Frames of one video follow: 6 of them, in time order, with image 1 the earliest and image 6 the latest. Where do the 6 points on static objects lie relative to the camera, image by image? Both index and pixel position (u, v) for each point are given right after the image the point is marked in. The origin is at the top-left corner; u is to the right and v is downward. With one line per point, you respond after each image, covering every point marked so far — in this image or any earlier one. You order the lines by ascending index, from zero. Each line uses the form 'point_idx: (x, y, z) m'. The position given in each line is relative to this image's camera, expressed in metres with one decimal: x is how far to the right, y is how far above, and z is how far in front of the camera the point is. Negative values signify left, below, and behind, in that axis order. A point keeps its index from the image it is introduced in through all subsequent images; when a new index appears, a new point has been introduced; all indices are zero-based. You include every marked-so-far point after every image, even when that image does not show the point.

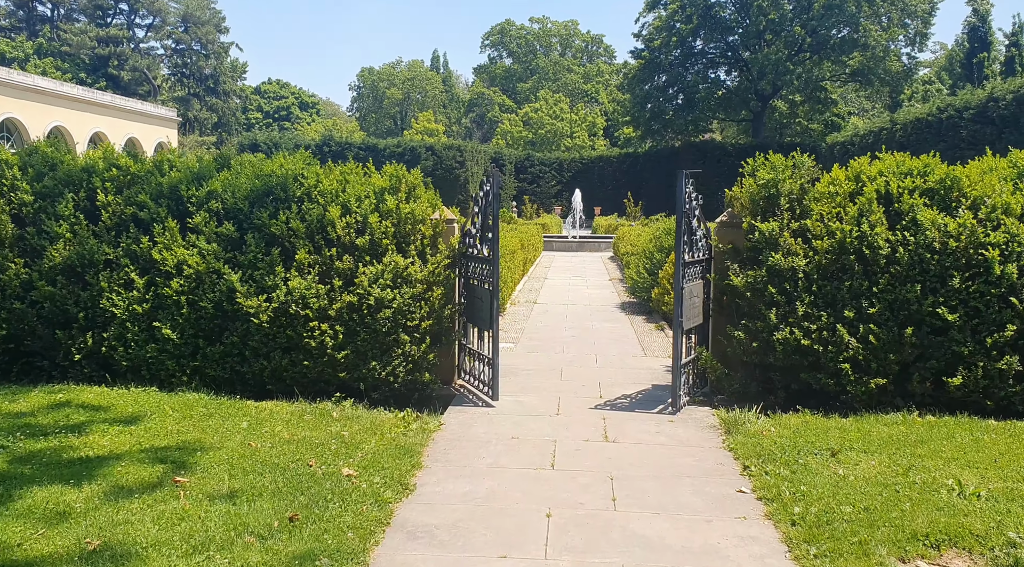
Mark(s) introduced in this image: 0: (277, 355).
0: (-1.9, -0.6, +6.3) m
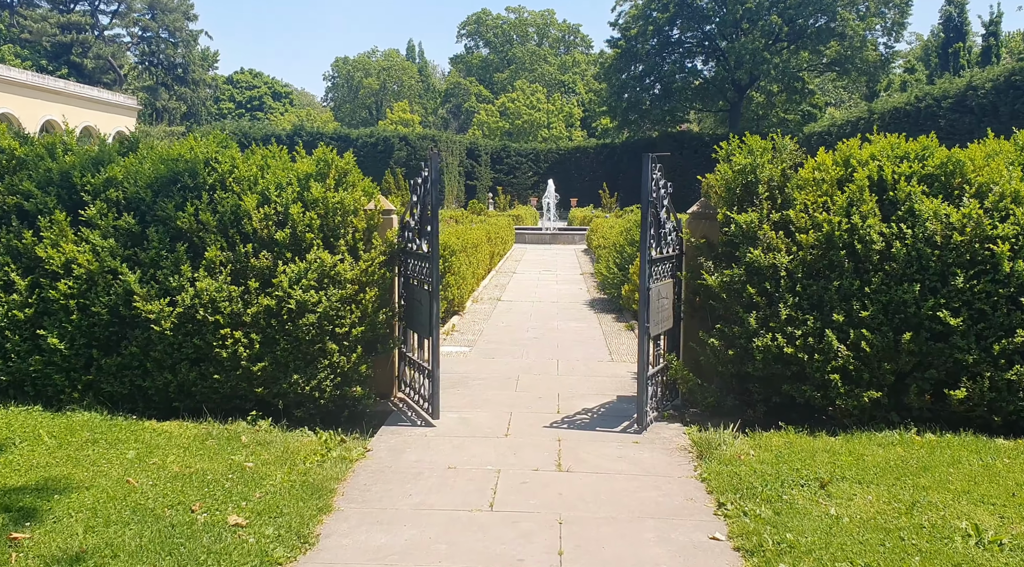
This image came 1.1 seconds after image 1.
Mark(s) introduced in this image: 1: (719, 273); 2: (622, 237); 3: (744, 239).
0: (-2.2, -0.6, +5.5) m
1: (+1.4, +0.1, +5.6) m
2: (+1.5, +0.6, +11.1) m
3: (+1.6, +0.3, +5.5) m
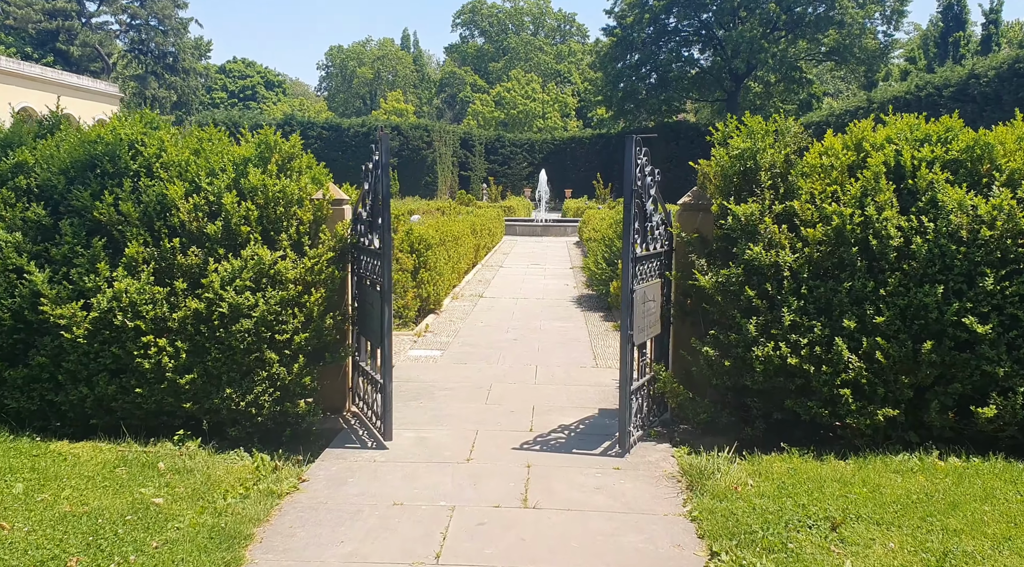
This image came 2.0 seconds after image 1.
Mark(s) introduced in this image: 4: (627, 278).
0: (-2.5, -0.6, +4.8) m
1: (+1.2, +0.1, +4.9) m
2: (+1.3, +0.7, +10.4) m
3: (+1.4, +0.3, +4.8) m
4: (+0.7, 0.0, +4.5) m
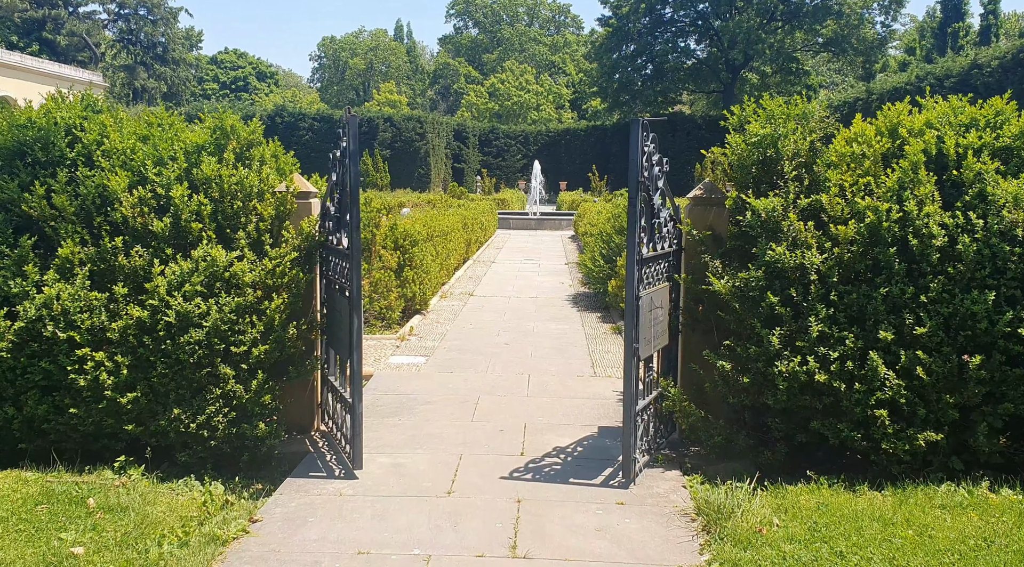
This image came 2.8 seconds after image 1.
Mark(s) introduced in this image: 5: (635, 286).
0: (-2.5, -0.6, +4.2) m
1: (+1.2, 0.0, +4.3) m
2: (+1.2, +0.7, +9.8) m
3: (+1.3, +0.3, +4.2) m
4: (+0.6, 0.0, +3.9) m
5: (+0.6, 0.0, +3.9) m
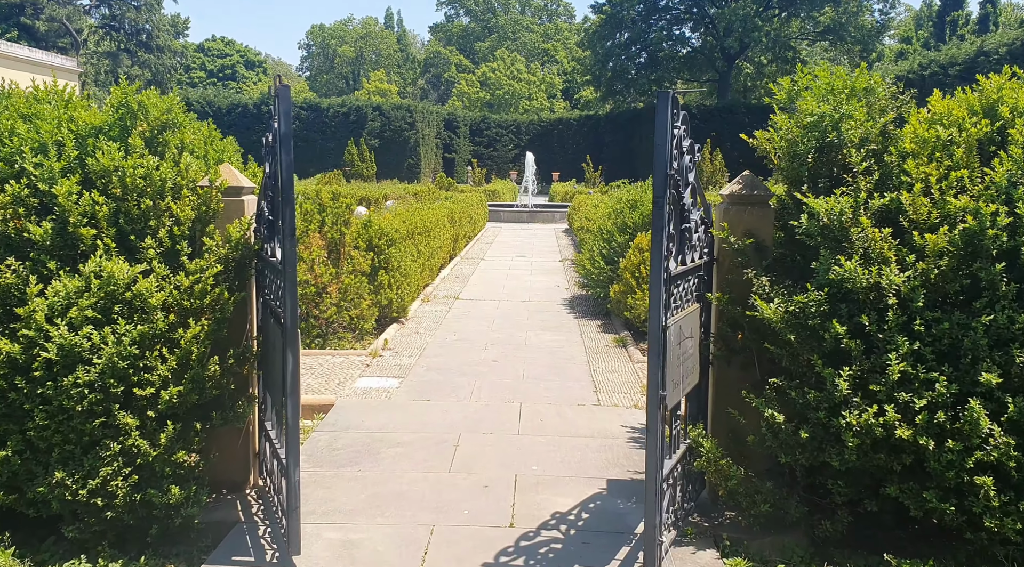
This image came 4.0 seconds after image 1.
0: (-2.6, -0.7, +3.2) m
1: (+1.1, -0.1, +3.3) m
2: (+1.1, +0.7, +8.8) m
3: (+1.3, +0.2, +3.3) m
4: (+0.5, -0.1, +3.0) m
5: (+0.6, -0.1, +3.0) m
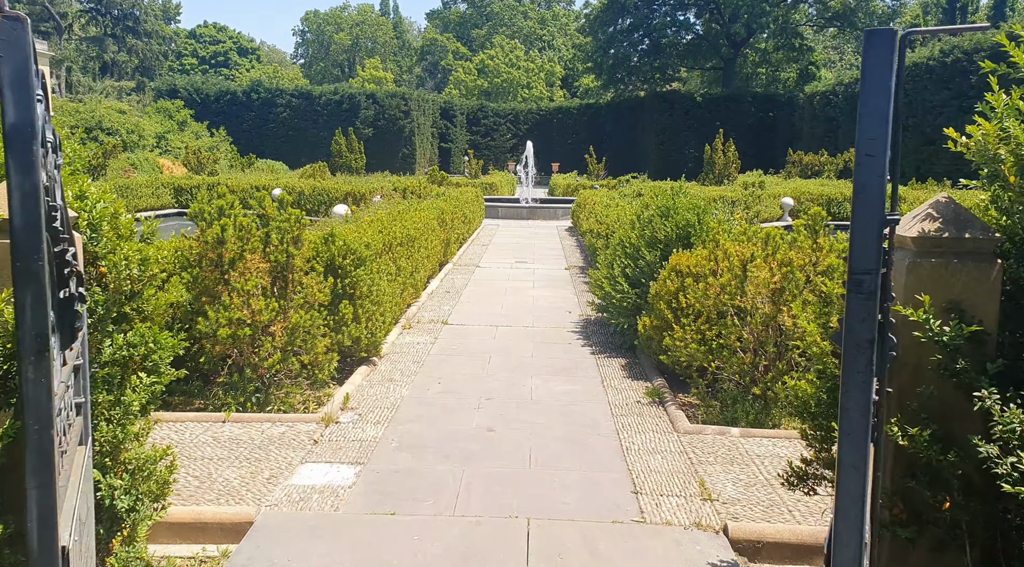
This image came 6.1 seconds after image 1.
0: (-2.5, -1.0, +1.5) m
1: (+1.1, -0.3, +1.7) m
2: (+1.1, +0.5, +7.1) m
3: (+1.3, -0.1, +1.6) m
4: (+0.6, -0.4, +1.3) m
5: (+0.6, -0.4, +1.3) m
